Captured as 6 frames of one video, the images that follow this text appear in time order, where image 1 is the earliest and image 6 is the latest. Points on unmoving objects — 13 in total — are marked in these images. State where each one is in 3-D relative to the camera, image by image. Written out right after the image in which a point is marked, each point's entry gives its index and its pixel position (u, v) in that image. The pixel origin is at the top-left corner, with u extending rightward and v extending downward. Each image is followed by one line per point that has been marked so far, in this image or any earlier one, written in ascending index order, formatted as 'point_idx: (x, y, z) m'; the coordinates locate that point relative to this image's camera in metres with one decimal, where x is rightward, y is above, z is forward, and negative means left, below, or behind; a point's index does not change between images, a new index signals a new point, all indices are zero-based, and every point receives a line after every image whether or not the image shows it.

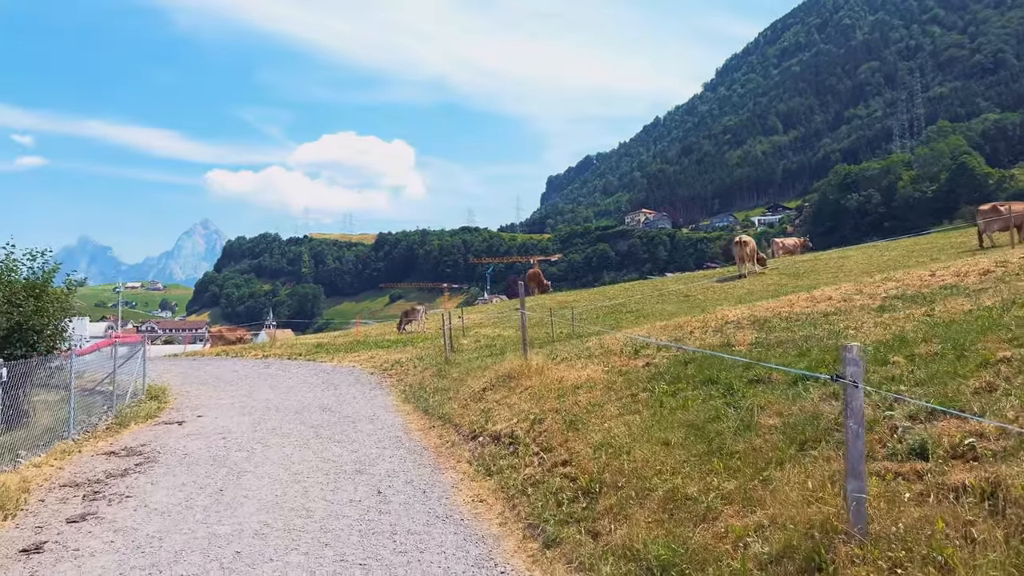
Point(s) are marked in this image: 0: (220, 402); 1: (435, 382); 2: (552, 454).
0: (-7.4, -2.9, +17.6) m
1: (-2.2, -2.7, +19.8) m
2: (+0.6, -2.4, +9.8) m
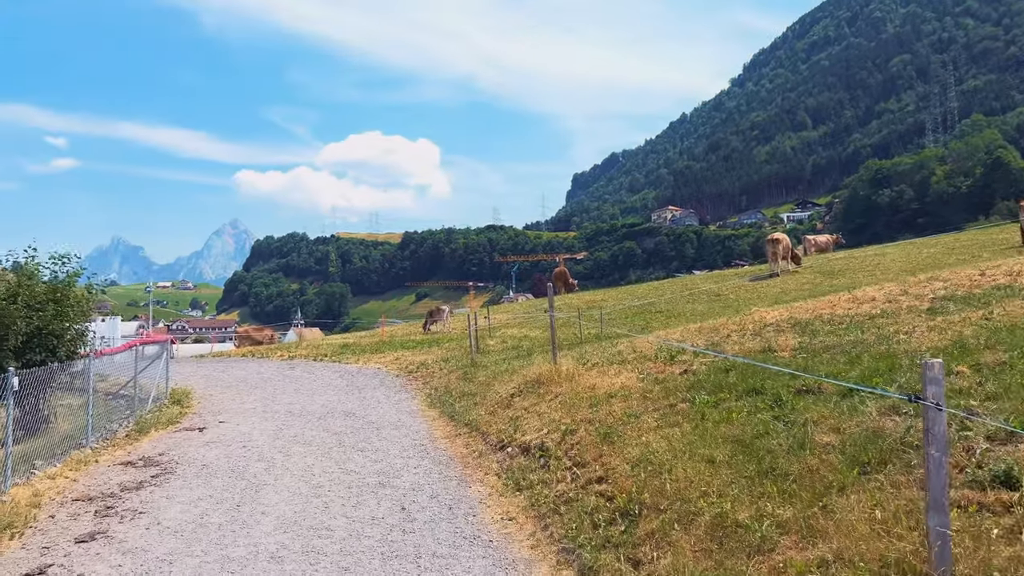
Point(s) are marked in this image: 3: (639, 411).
0: (-6.7, -3.0, +17.3) m
1: (-1.4, -2.7, +19.3) m
2: (+1.0, -2.4, +9.2) m
3: (+1.9, -1.8, +10.4) m
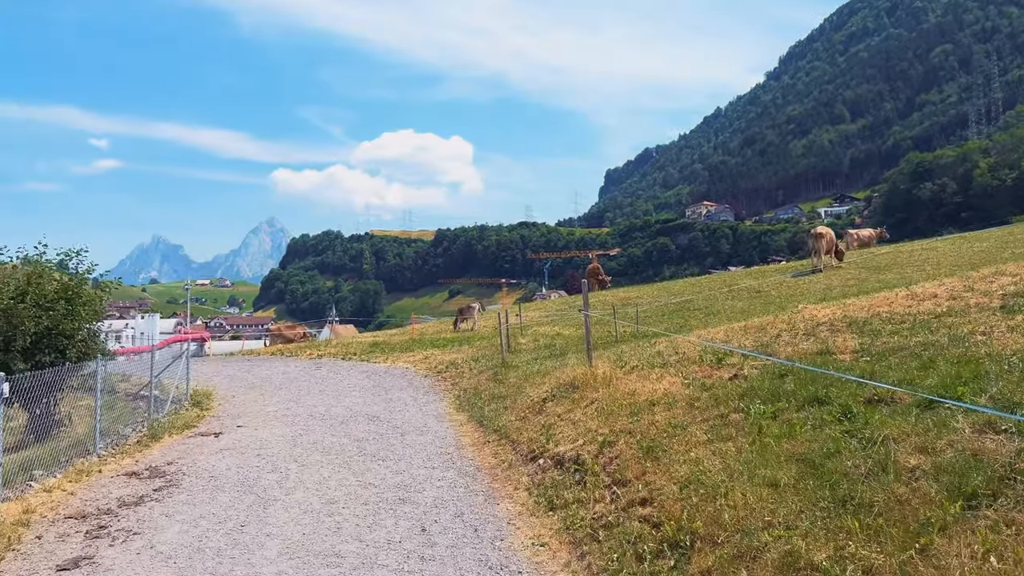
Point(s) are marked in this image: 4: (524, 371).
0: (-5.9, -2.9, +16.7) m
1: (-0.5, -2.7, +18.4) m
2: (+1.4, -2.4, +8.2) m
3: (+2.3, -1.8, +9.3) m
4: (+0.3, -2.3, +19.4) m
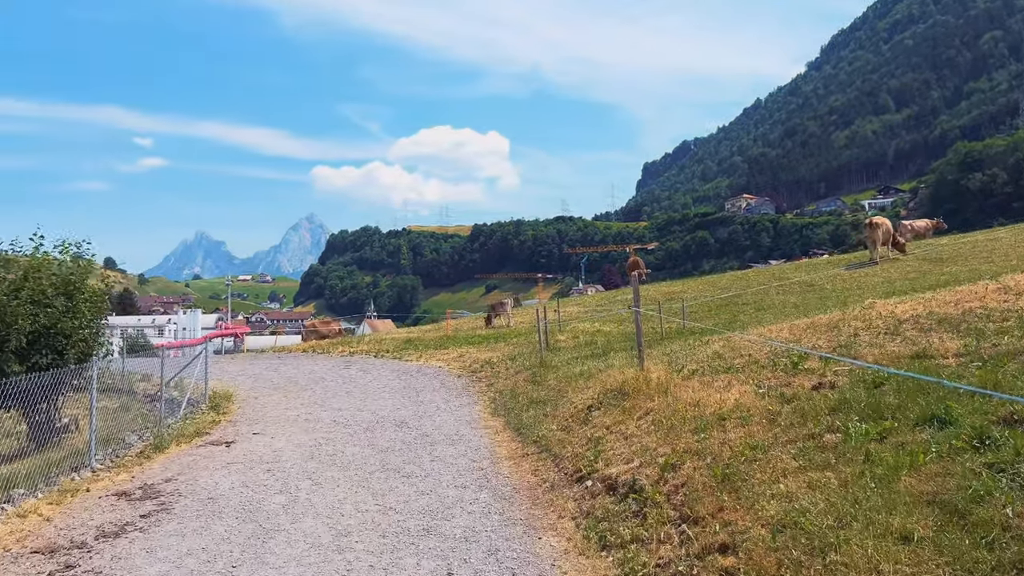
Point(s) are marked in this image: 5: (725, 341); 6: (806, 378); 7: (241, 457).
0: (-5.1, -2.8, +15.5) m
1: (+0.4, -2.5, +16.9) m
2: (+1.8, -2.3, +6.6) m
3: (+2.8, -1.7, +7.7) m
4: (+1.3, -2.2, +17.8) m
5: (+5.3, -1.3, +17.3) m
6: (+4.1, -1.3, +9.7) m
7: (-4.4, -2.7, +11.2) m
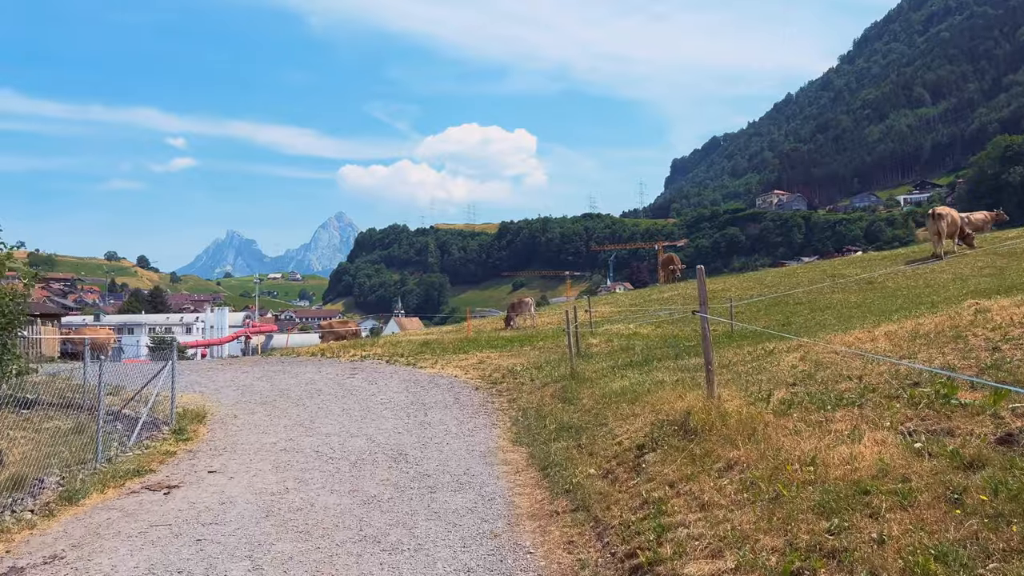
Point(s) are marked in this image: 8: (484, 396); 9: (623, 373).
0: (-4.6, -2.8, +12.6) m
1: (+1.0, -2.5, +13.9) m
2: (+1.9, -2.3, +3.5) m
3: (+3.0, -1.7, +4.6) m
4: (+1.9, -2.1, +14.8) m
5: (+5.8, -1.3, +14.0) m
6: (+4.3, -1.2, +6.5) m
7: (-4.1, -2.7, +8.3) m
8: (-0.7, -2.8, +17.9) m
9: (+2.7, -2.1, +17.1) m
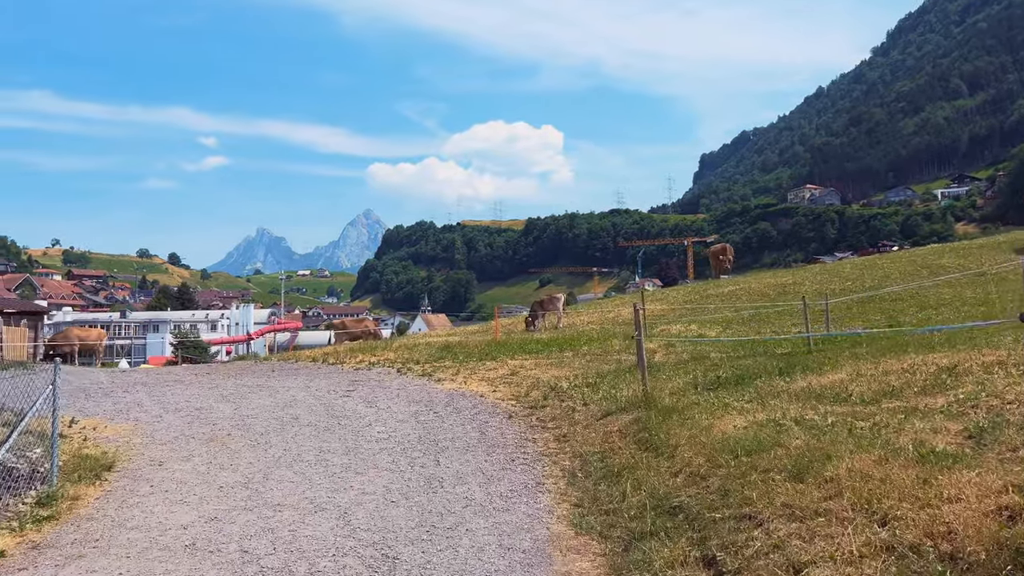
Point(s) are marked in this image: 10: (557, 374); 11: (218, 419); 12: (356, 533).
0: (-3.9, -2.6, +7.7) m
1: (+1.7, -2.3, +8.7) m
2: (+2.2, -2.2, -1.7) m
3: (+3.4, -1.6, -0.7) m
4: (+2.7, -2.0, +9.6) m
5: (+6.6, -1.1, +8.7) m
6: (+4.8, -1.1, +1.2) m
7: (-3.5, -2.6, +3.4) m
8: (+0.2, -2.6, +12.8) m
9: (+3.6, -1.9, +11.9) m
10: (+1.2, -2.2, +18.3) m
11: (-5.6, -2.5, +13.5) m
12: (-1.7, -2.7, +7.7) m
